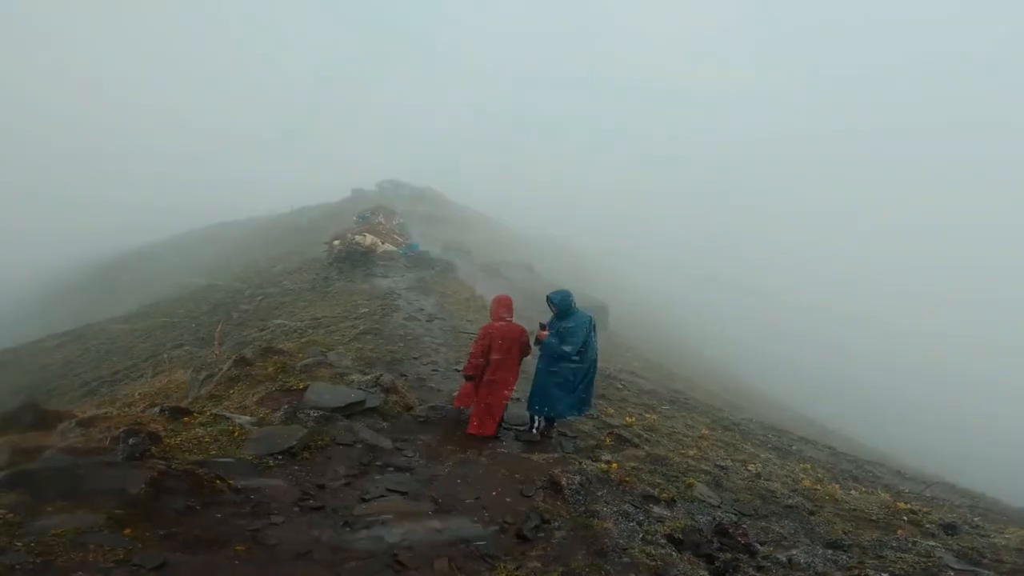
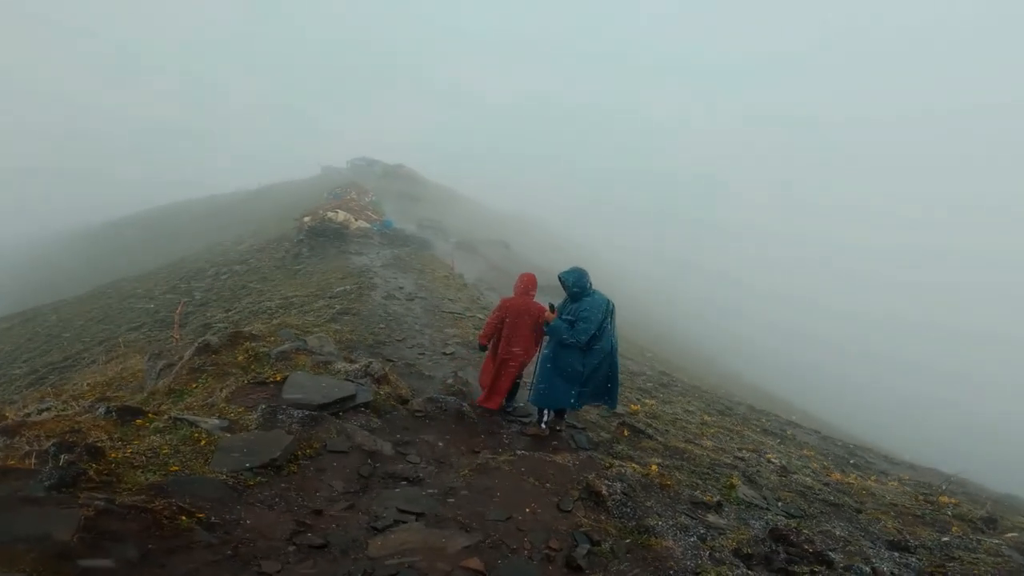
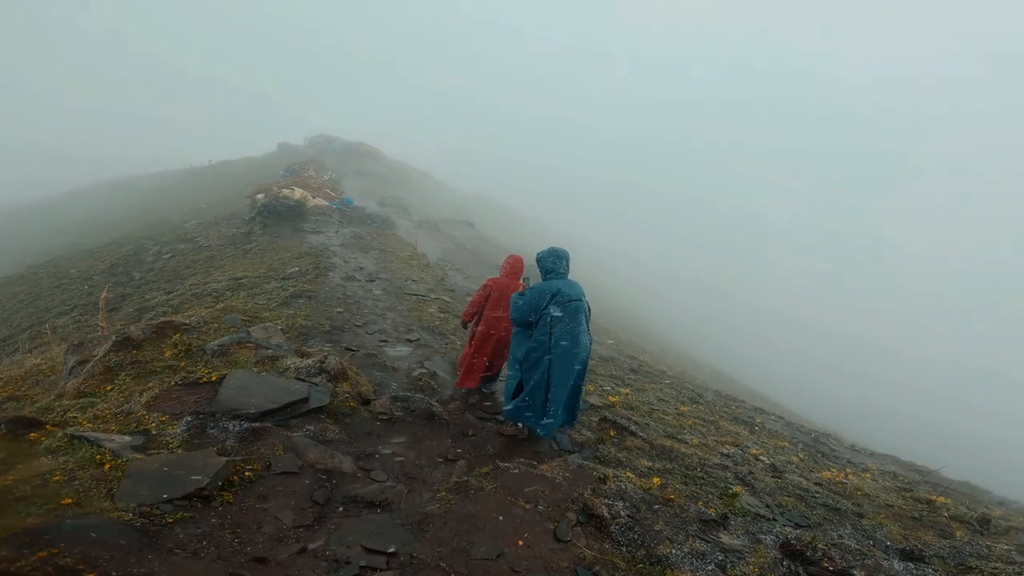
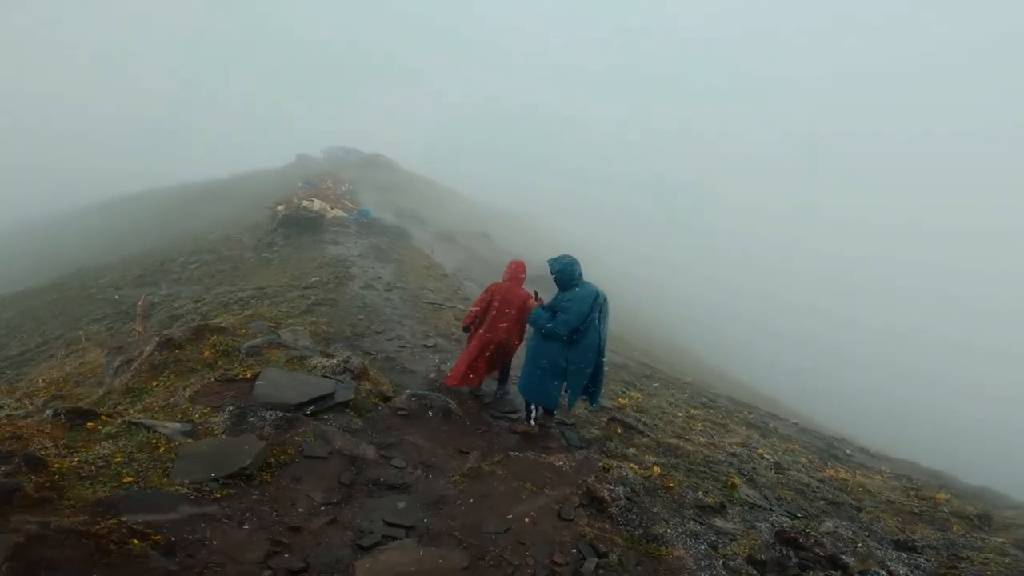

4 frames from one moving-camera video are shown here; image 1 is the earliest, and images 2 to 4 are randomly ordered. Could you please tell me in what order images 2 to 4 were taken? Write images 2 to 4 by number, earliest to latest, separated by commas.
2, 4, 3
